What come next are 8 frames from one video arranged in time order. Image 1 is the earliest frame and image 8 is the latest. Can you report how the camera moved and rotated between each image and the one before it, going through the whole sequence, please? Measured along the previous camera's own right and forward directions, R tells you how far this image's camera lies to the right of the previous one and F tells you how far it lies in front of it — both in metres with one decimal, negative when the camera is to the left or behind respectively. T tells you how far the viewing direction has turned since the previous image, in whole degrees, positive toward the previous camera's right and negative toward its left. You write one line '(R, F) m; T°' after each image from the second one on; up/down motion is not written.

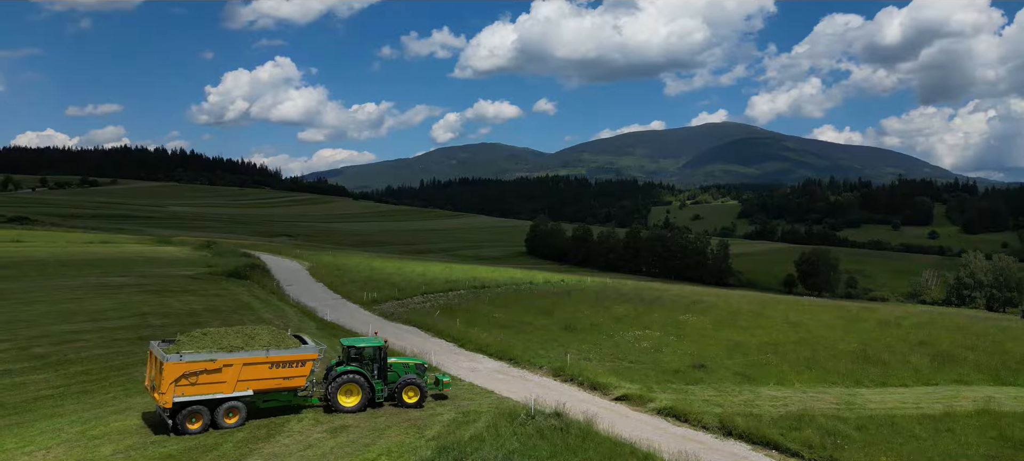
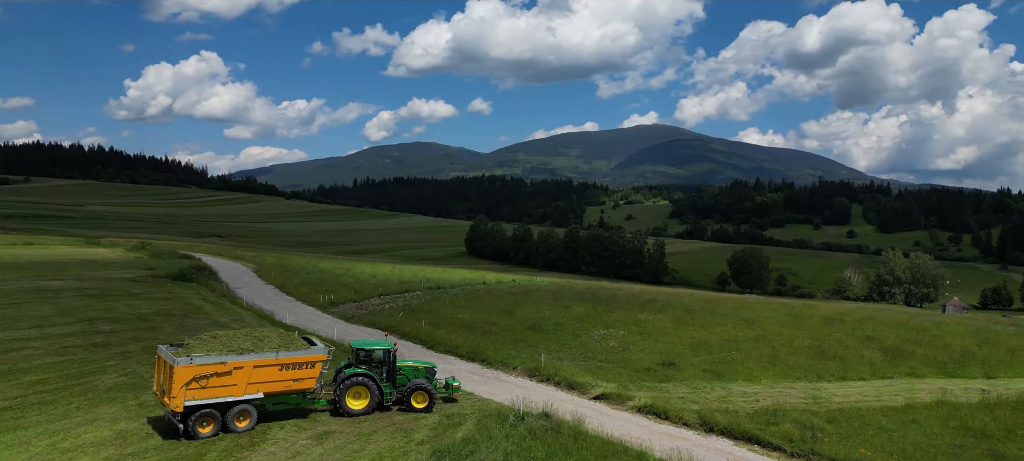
(-1.2, +0.1) m; +5°
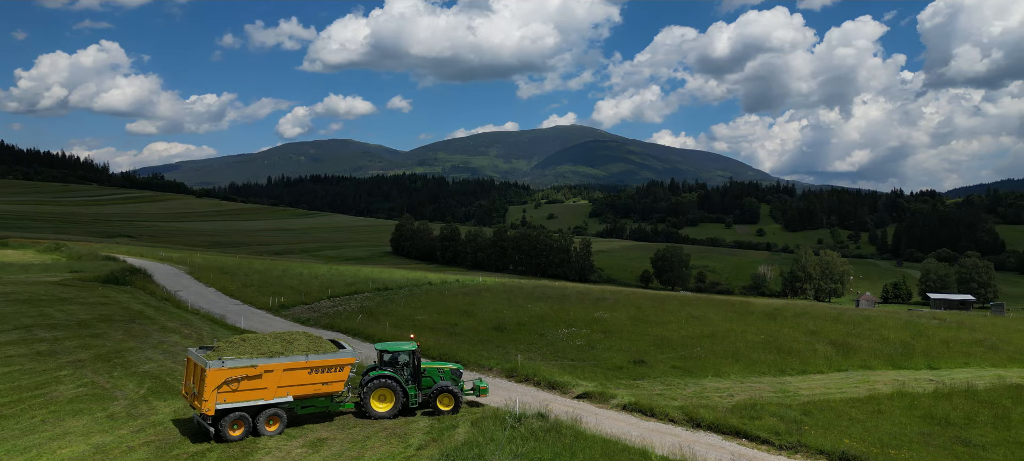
(-1.7, +0.2) m; +6°
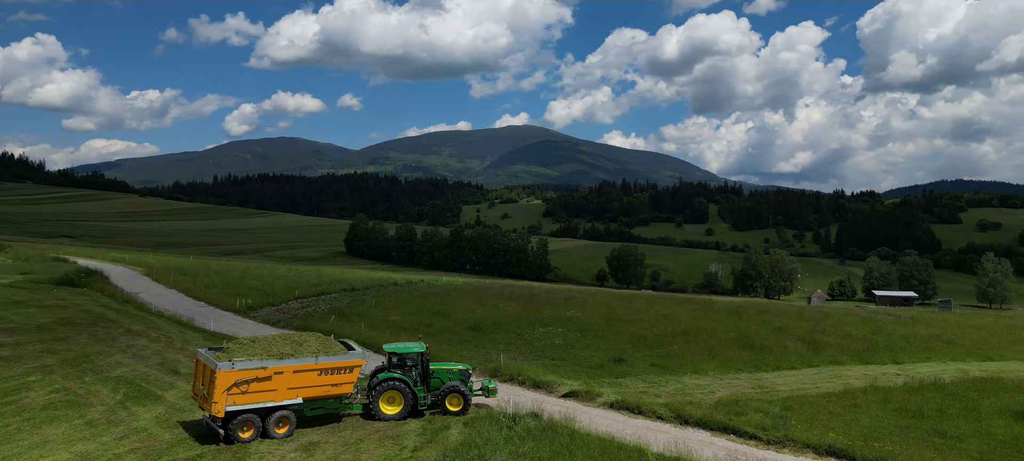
(-0.9, +0.1) m; +3°
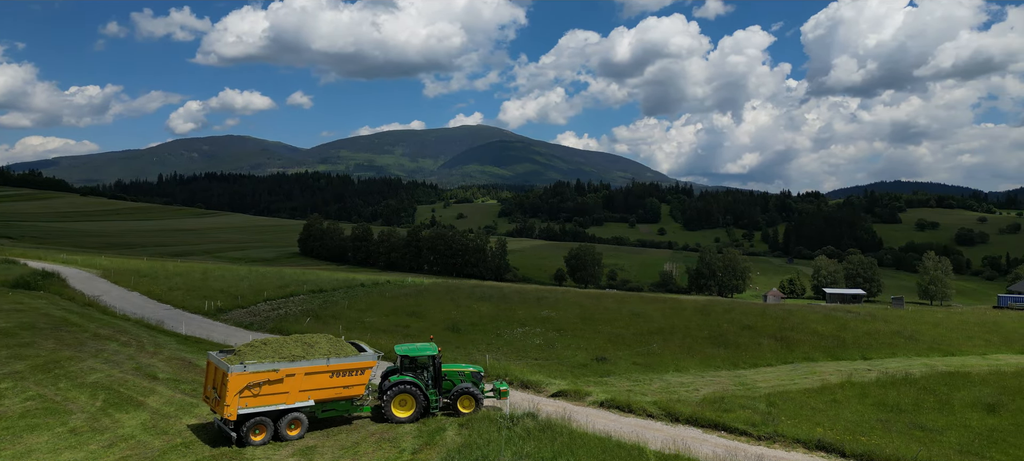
(-0.9, 0.0) m; +3°
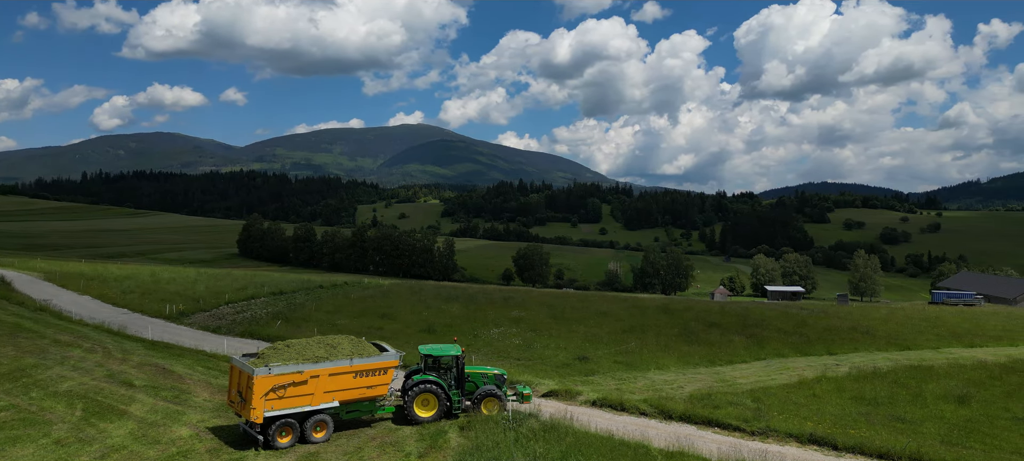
(-1.3, +0.1) m; +4°
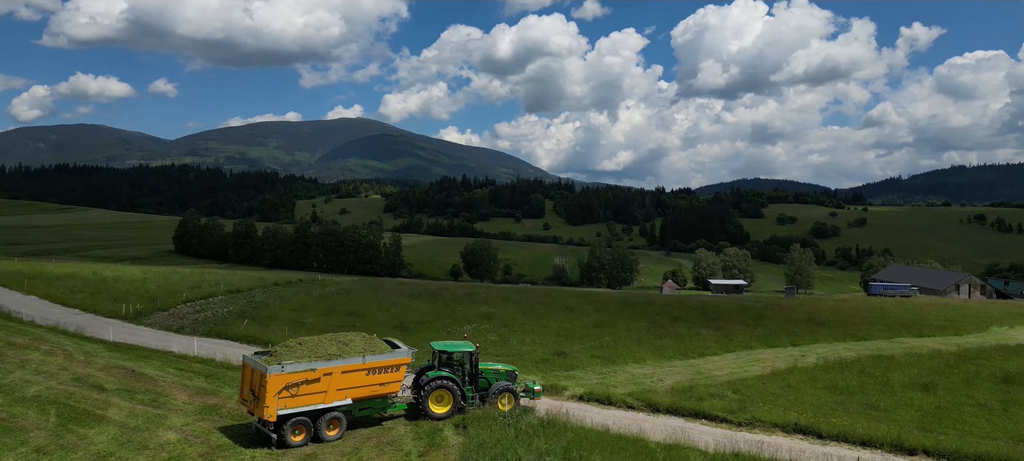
(-1.2, +0.1) m; +4°
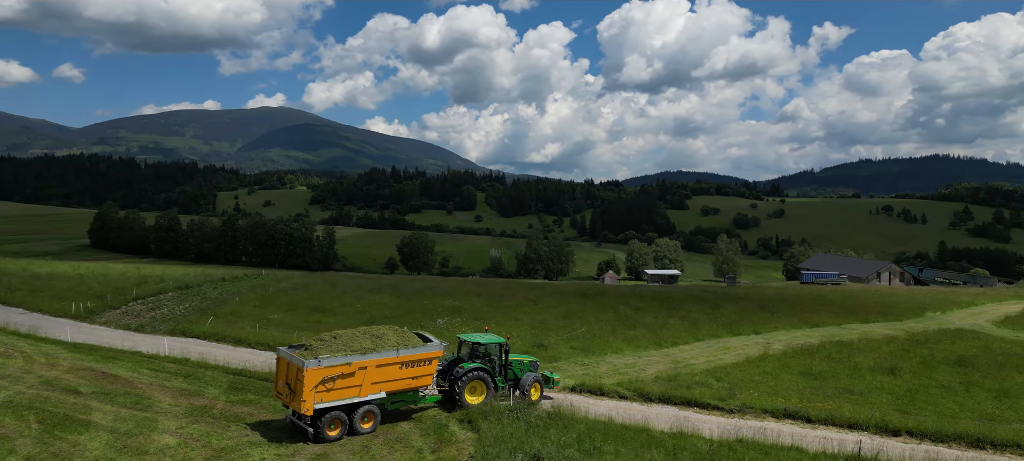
(-1.6, +0.1) m; +5°
